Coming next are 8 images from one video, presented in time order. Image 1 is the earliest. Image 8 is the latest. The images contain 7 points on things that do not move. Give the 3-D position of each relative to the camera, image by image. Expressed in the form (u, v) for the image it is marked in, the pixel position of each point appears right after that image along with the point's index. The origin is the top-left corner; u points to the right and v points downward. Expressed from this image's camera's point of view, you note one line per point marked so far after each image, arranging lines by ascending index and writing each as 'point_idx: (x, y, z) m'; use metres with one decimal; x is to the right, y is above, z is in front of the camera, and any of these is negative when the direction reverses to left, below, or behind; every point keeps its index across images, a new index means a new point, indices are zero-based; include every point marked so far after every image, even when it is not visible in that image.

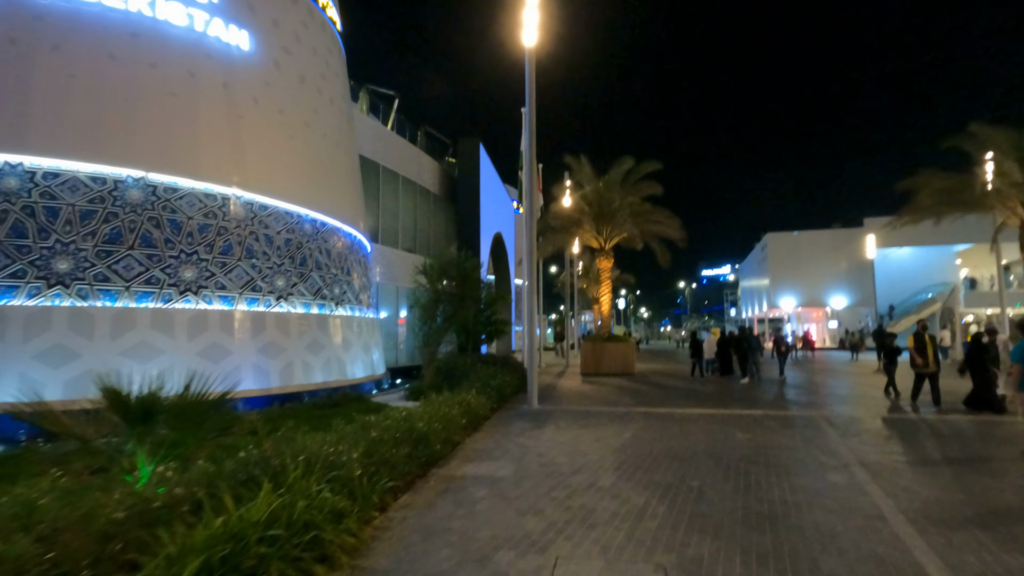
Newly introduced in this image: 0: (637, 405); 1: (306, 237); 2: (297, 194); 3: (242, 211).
0: (+2.7, -2.6, +11.8) m
1: (-5.5, +1.4, +14.4) m
2: (-5.7, +2.5, +14.2) m
3: (-6.4, +1.8, +12.8) m
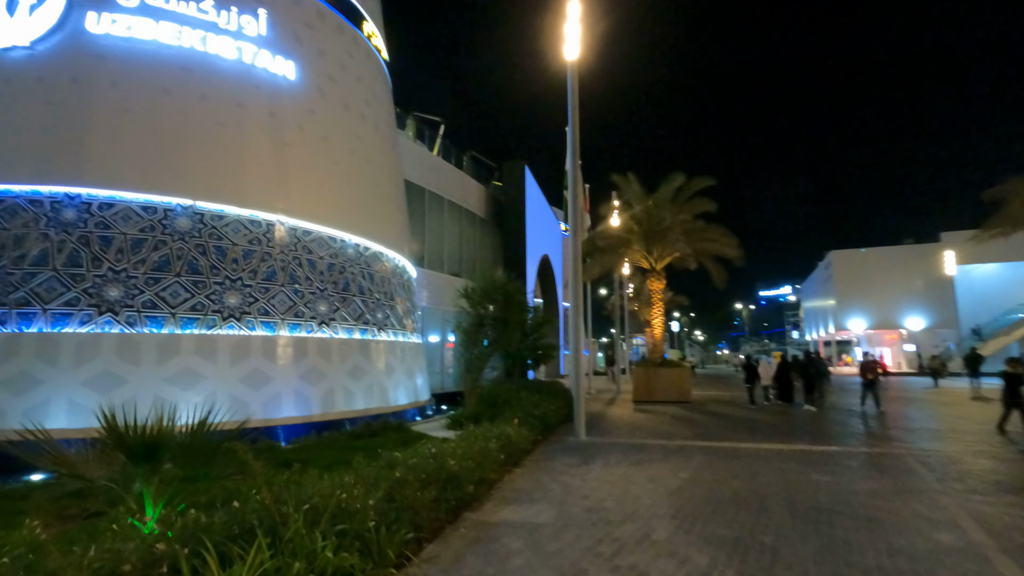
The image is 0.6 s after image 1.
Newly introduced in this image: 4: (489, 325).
0: (+3.7, -3.0, +10.8) m
1: (-4.4, +0.7, +14.3) m
2: (-4.5, +1.8, +14.2) m
3: (-5.4, +1.2, +12.9) m
4: (-0.7, -1.0, +13.4) m
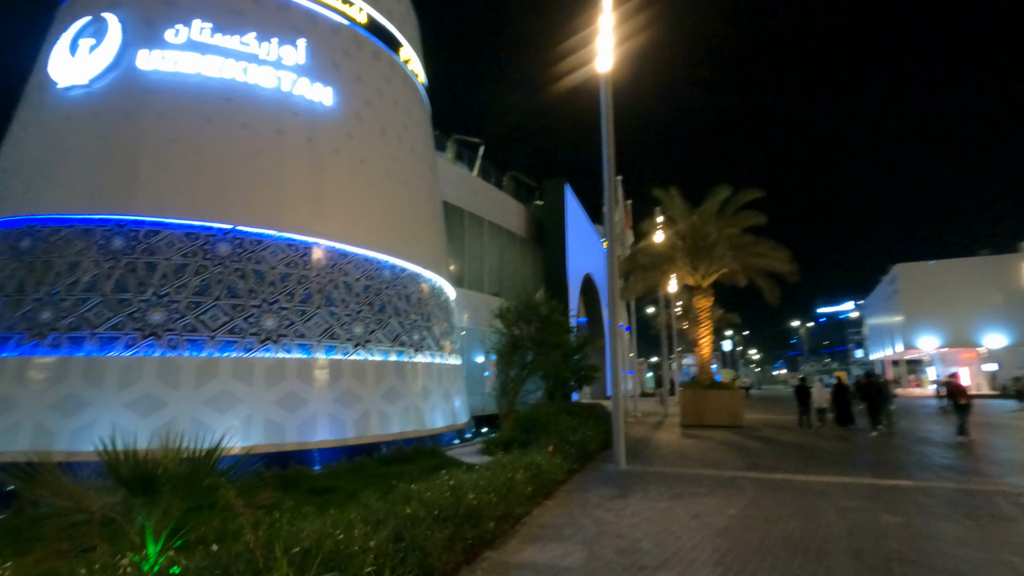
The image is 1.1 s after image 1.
0: (+4.3, -3.4, +9.9) m
1: (-3.4, +0.1, +14.3) m
2: (-3.6, +1.3, +14.2) m
3: (-4.6, +0.7, +13.0) m
4: (+0.2, -1.4, +13.0) m
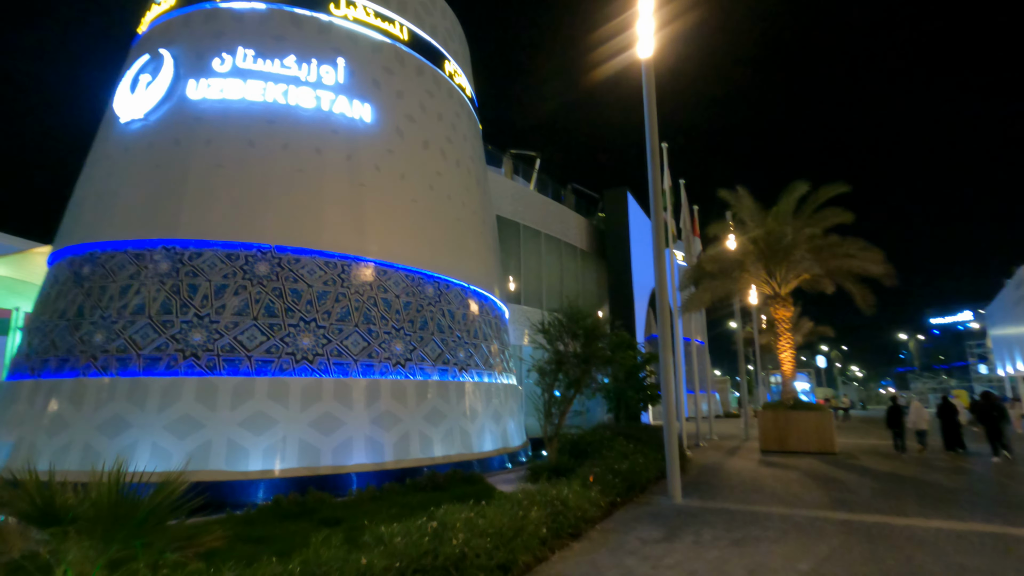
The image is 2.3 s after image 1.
0: (+4.9, -3.4, +8.3) m
1: (-2.2, -0.3, +13.8) m
2: (-2.4, +0.8, +13.8) m
3: (-3.6, +0.3, +12.7) m
4: (+1.2, -1.7, +12.0) m
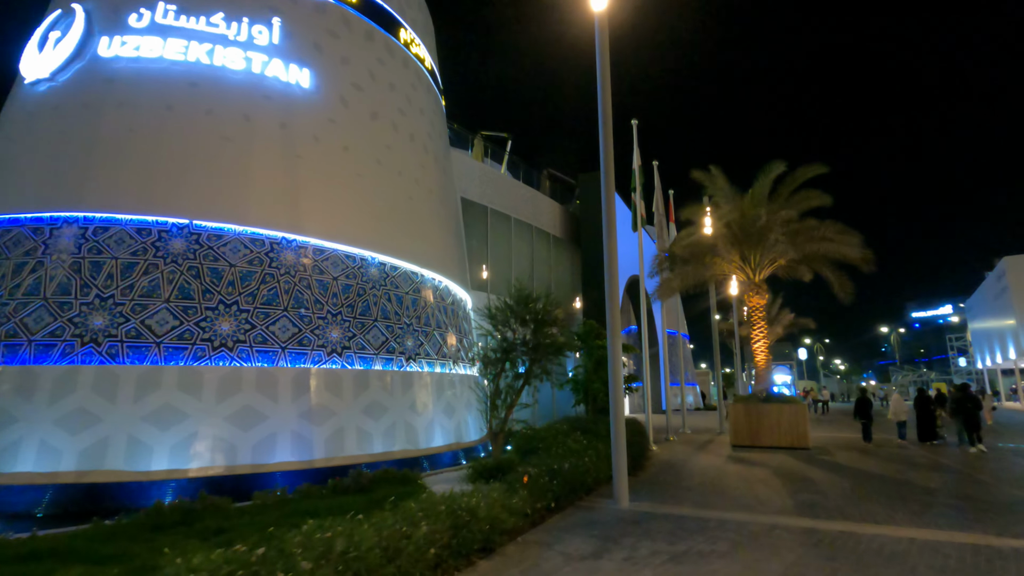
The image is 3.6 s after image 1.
0: (+3.9, -3.1, +7.4) m
1: (-3.3, +0.1, +12.7) m
2: (-3.6, +1.3, +12.7) m
3: (-4.7, +0.7, +11.5) m
4: (+0.1, -1.3, +10.9) m
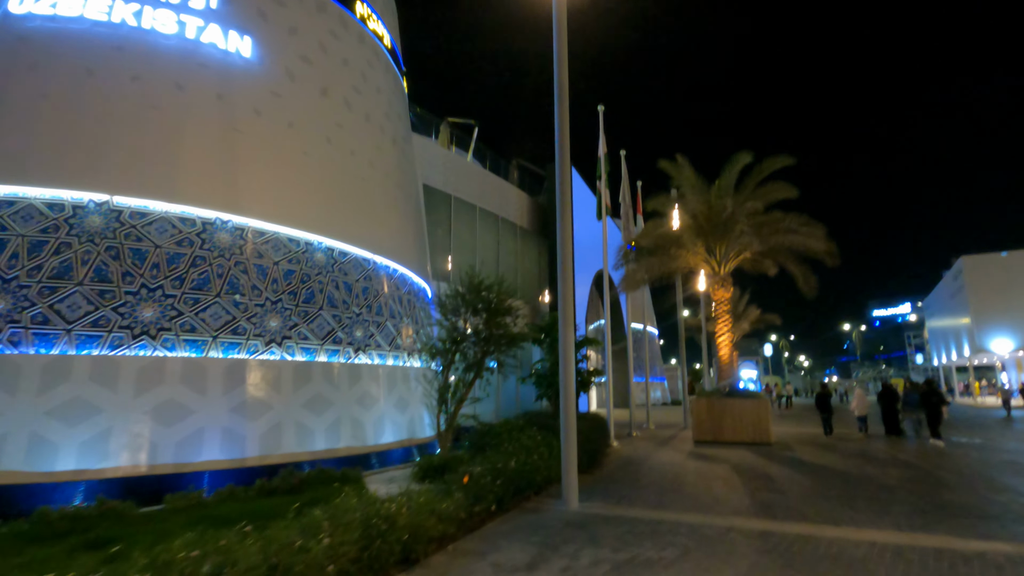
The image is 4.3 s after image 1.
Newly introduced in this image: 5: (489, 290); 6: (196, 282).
0: (+3.1, -2.9, +6.9) m
1: (-4.3, +0.4, +11.9) m
2: (-4.5, +1.6, +11.9) m
3: (-5.6, +1.0, +10.7) m
4: (-0.8, -1.1, +10.3) m
5: (-0.3, -0.1, +12.2) m
6: (-5.9, +0.1, +10.0) m
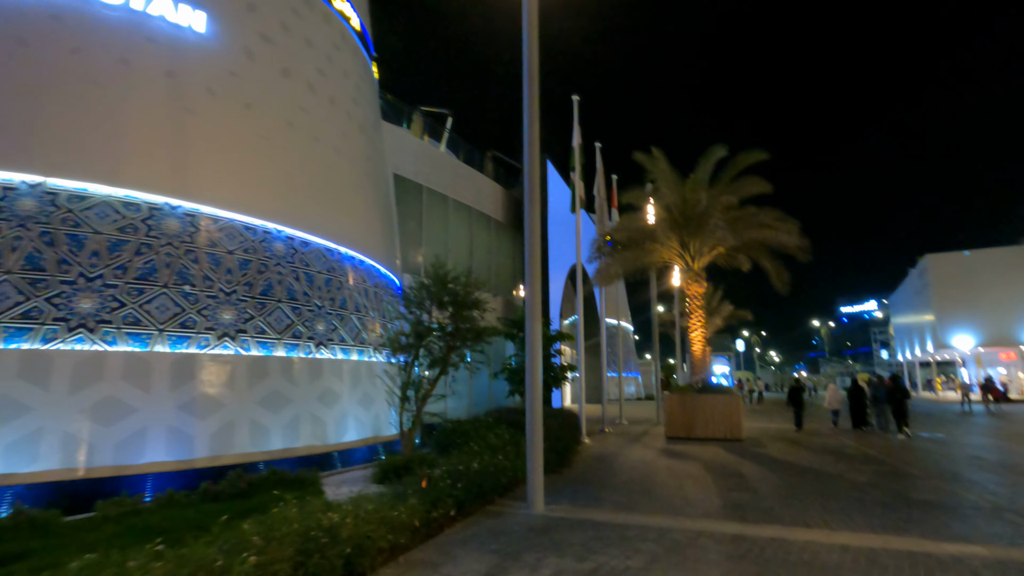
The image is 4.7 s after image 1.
0: (+2.6, -2.8, +6.7) m
1: (-5.0, +0.6, +11.3) m
2: (-5.2, +1.8, +11.2) m
3: (-6.2, +1.2, +10.0) m
4: (-1.4, -0.9, +9.9) m
5: (-0.9, 0.0, +11.7) m
6: (-6.5, +0.3, +9.4) m
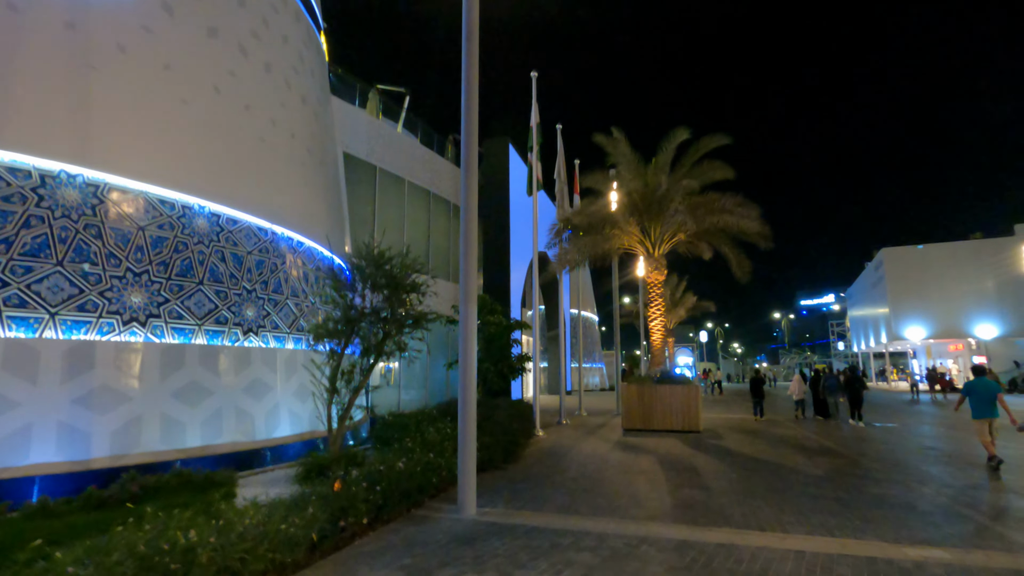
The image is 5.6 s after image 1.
0: (+1.8, -2.6, +6.1) m
1: (-6.0, +1.0, +10.2) m
2: (-6.2, +2.1, +10.2) m
3: (-7.1, +1.5, +8.9) m
4: (-2.4, -0.6, +9.0) m
5: (-2.0, +0.3, +10.9) m
6: (-7.4, +0.6, +8.2) m
